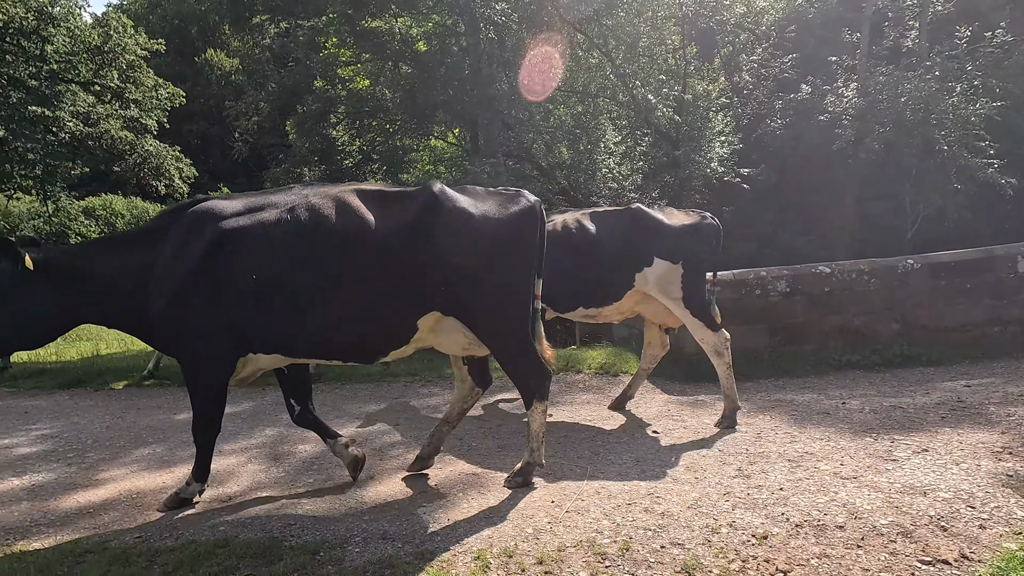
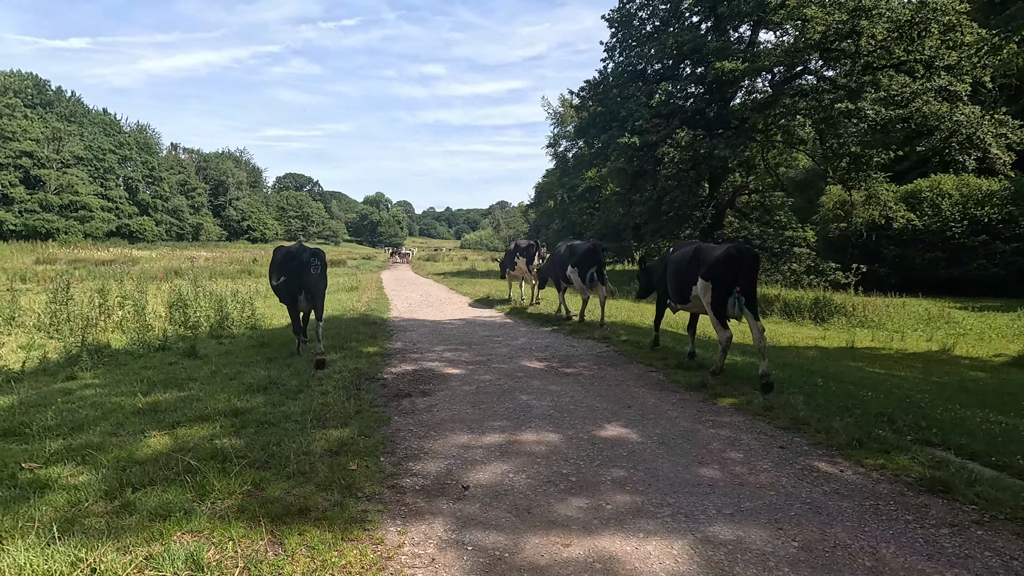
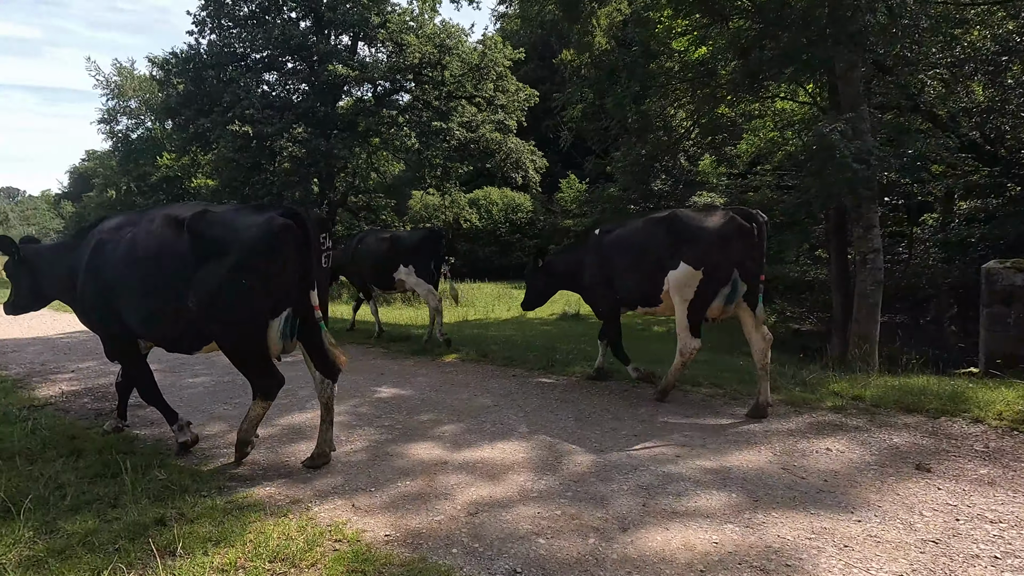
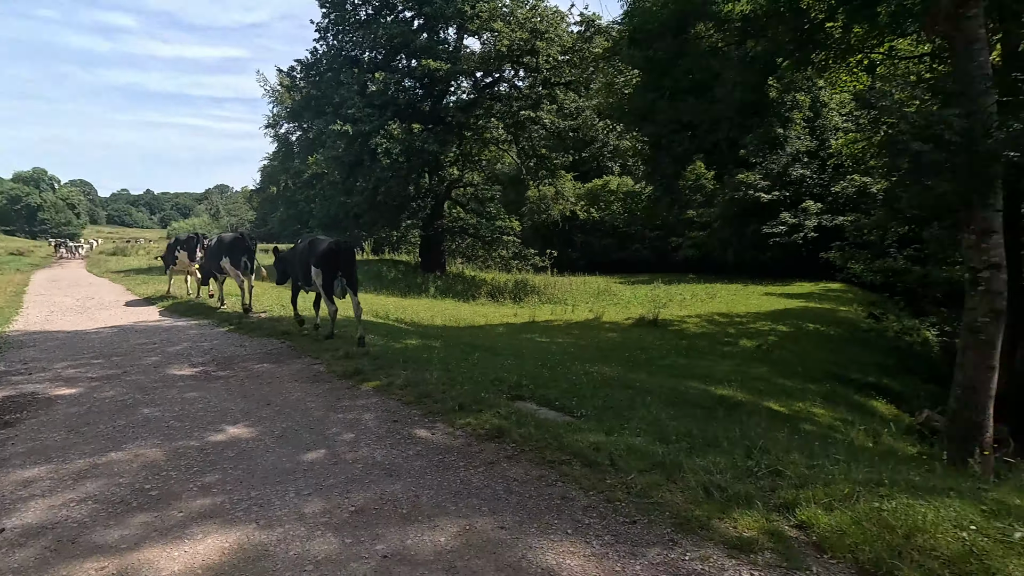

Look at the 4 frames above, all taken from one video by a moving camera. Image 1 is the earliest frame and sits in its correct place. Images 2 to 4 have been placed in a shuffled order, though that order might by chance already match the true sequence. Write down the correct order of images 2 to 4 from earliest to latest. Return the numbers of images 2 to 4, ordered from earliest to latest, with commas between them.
3, 2, 4
